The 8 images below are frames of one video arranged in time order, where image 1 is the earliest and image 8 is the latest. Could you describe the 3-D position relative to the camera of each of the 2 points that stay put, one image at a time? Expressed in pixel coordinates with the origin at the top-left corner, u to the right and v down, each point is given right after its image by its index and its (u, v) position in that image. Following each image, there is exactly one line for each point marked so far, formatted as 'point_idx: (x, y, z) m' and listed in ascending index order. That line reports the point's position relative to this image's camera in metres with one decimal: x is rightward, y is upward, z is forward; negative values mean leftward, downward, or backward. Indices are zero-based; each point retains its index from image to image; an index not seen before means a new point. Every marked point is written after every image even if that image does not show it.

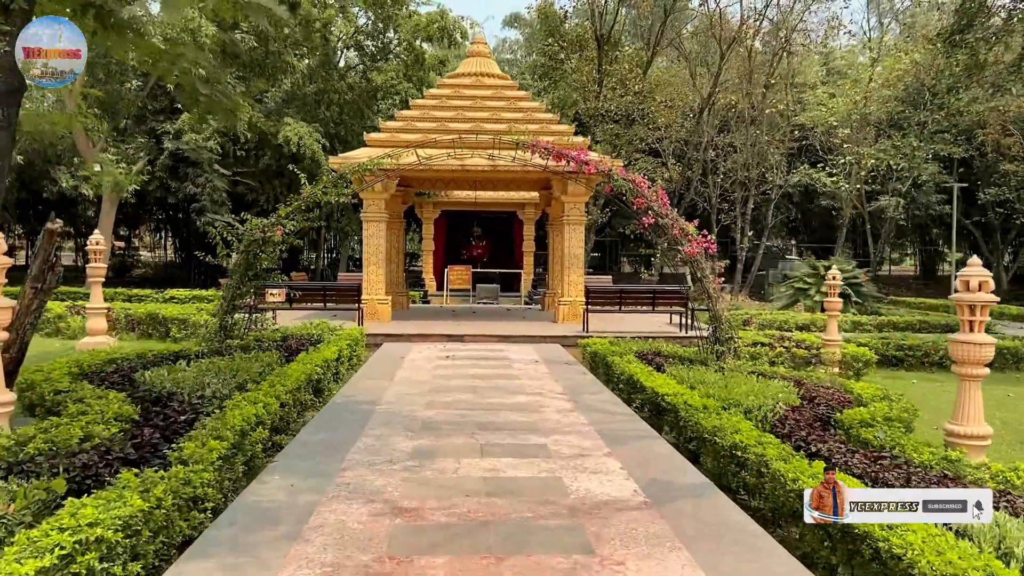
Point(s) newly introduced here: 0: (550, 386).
0: (+0.4, -0.9, +7.3) m
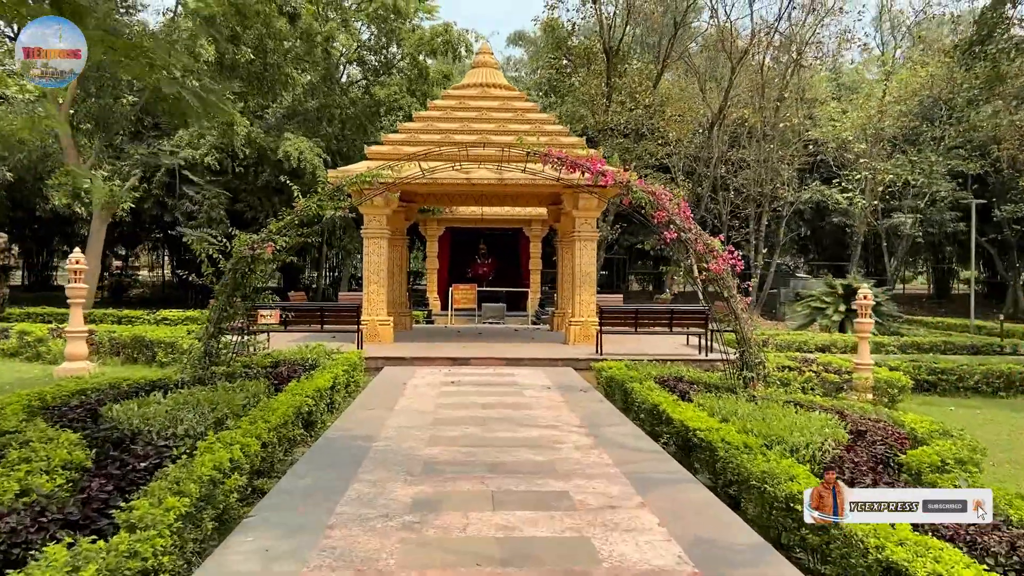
0: (+0.5, -1.1, +6.6) m
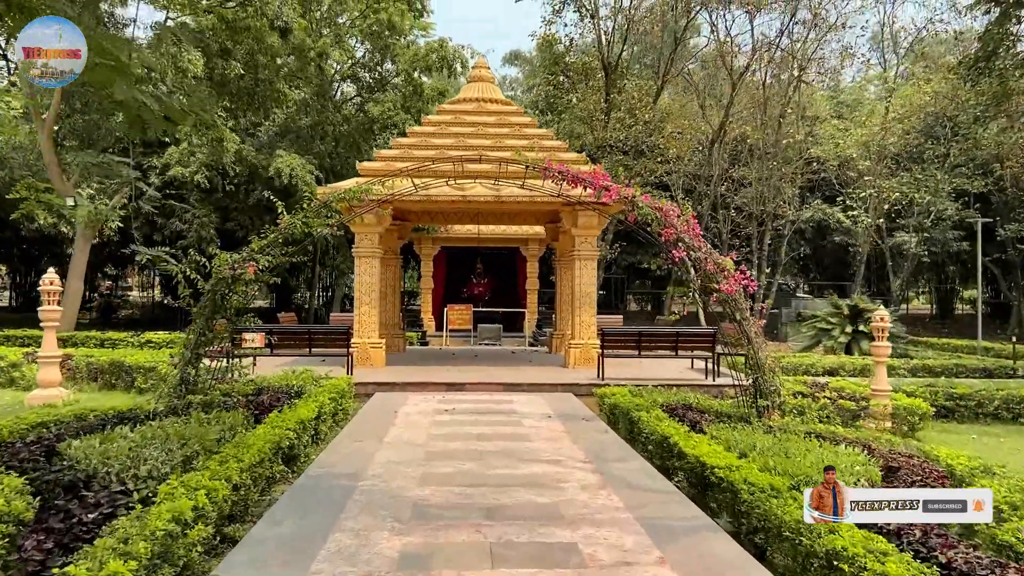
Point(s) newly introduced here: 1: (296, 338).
0: (+0.4, -1.3, +6.1) m
1: (-2.6, -0.6, +9.6) m
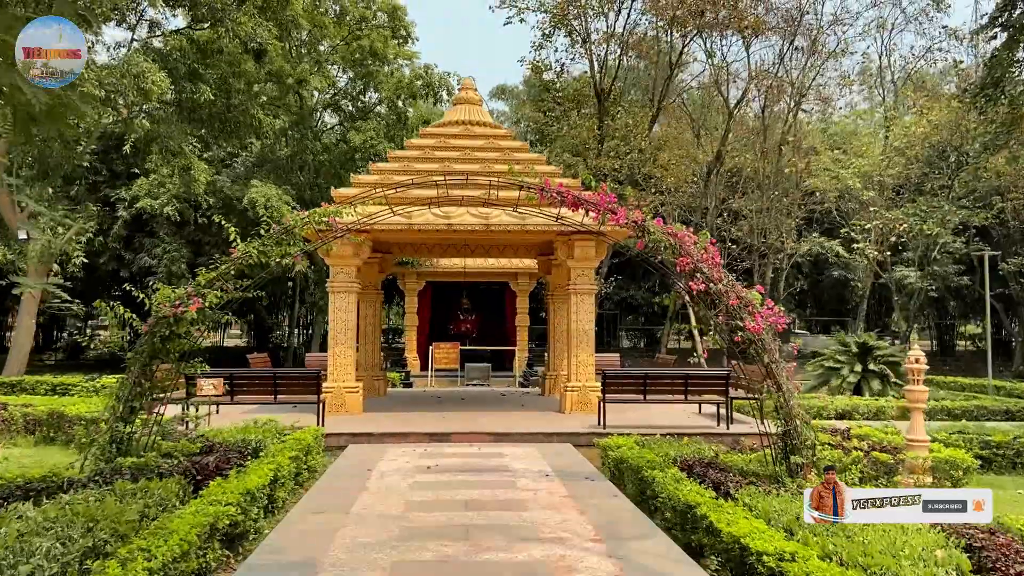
0: (+0.4, -1.5, +5.1) m
1: (-2.7, -1.1, +8.6) m
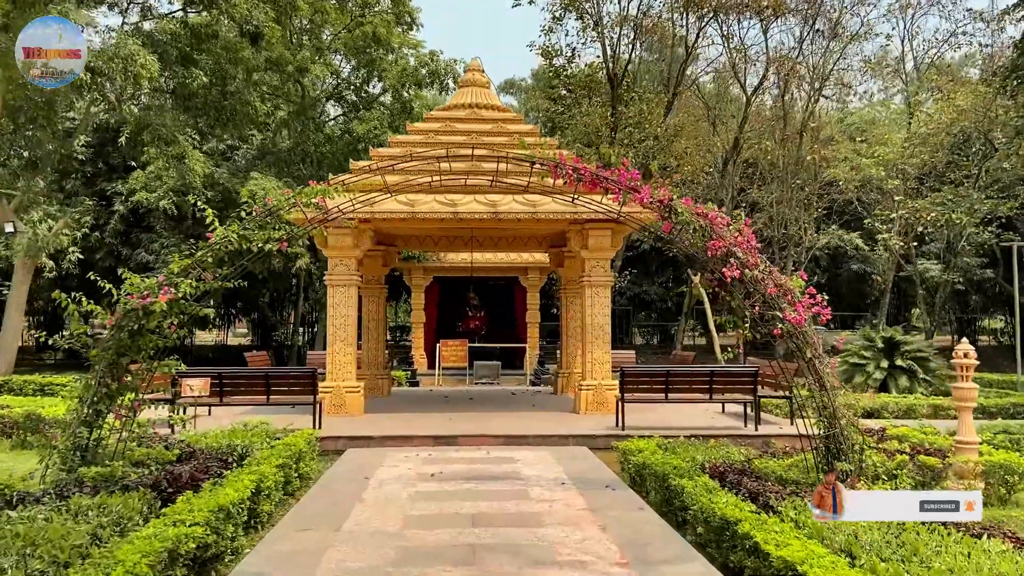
0: (+0.5, -1.4, +4.4) m
1: (-2.6, -1.0, +7.9) m
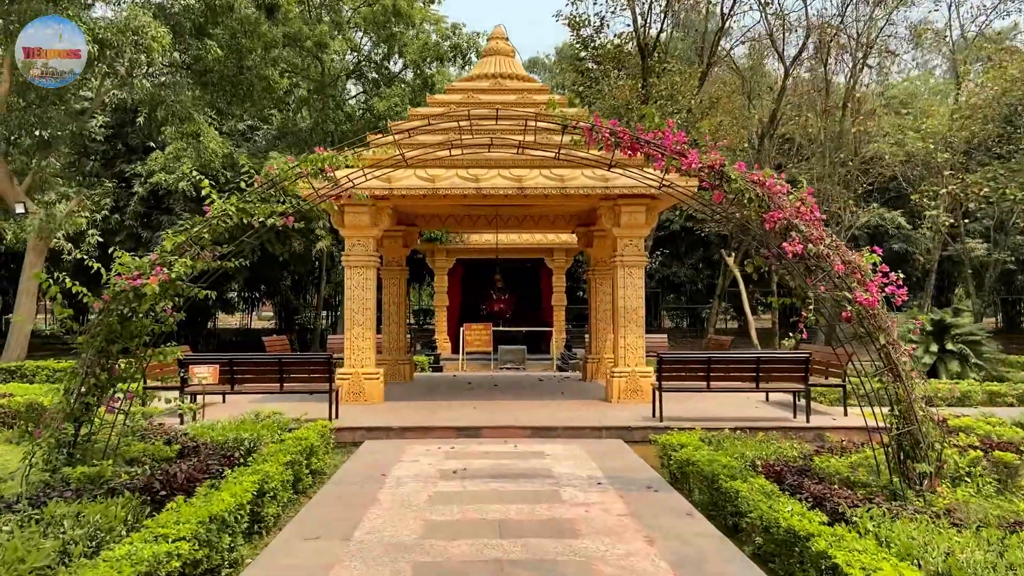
0: (+0.6, -1.3, +3.9) m
1: (-2.4, -0.8, +7.5) m
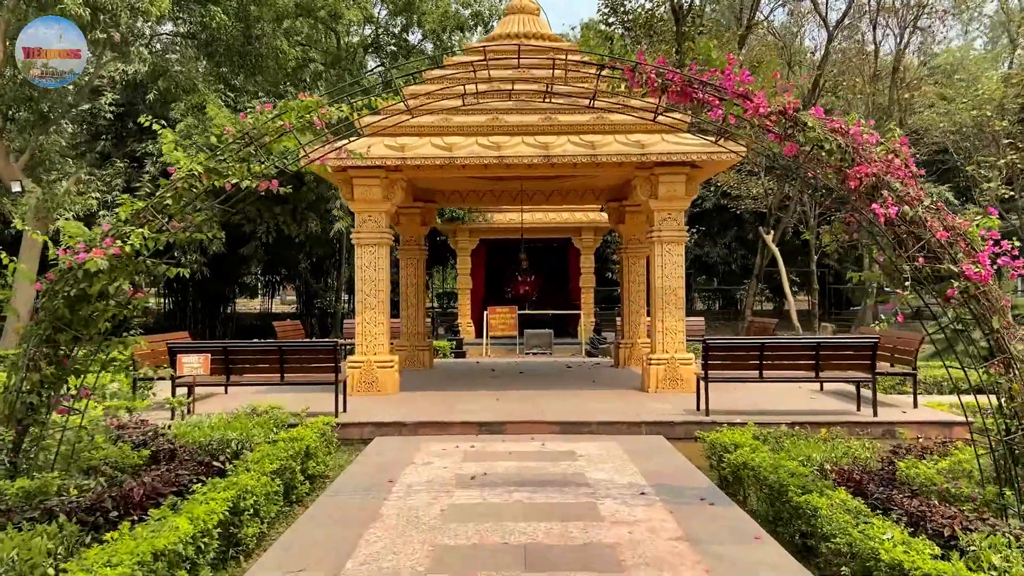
0: (+0.8, -1.2, +3.0) m
1: (-2.1, -0.6, +6.7) m
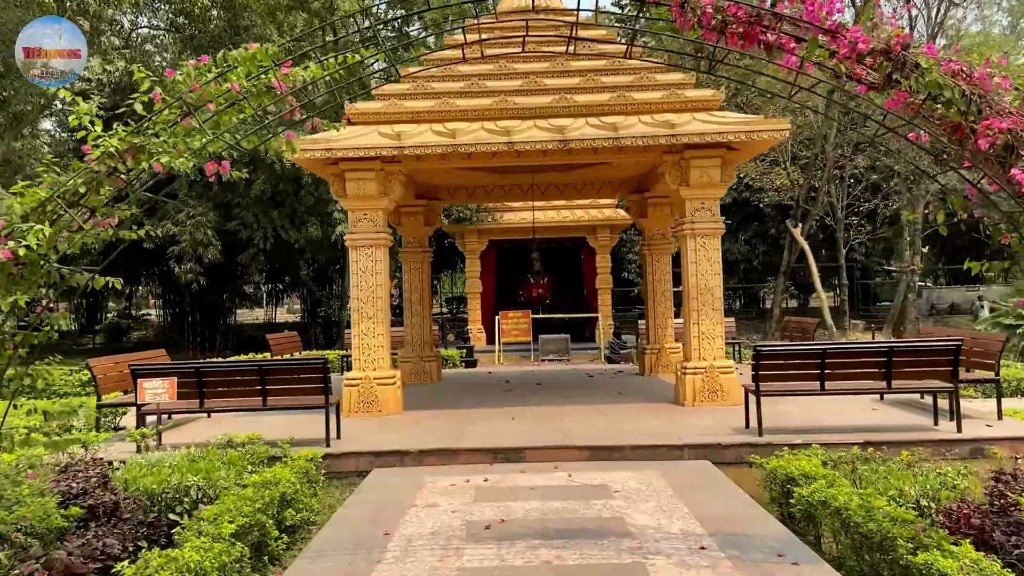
0: (+0.8, -1.2, +2.1) m
1: (-2.0, -0.7, +5.8) m
